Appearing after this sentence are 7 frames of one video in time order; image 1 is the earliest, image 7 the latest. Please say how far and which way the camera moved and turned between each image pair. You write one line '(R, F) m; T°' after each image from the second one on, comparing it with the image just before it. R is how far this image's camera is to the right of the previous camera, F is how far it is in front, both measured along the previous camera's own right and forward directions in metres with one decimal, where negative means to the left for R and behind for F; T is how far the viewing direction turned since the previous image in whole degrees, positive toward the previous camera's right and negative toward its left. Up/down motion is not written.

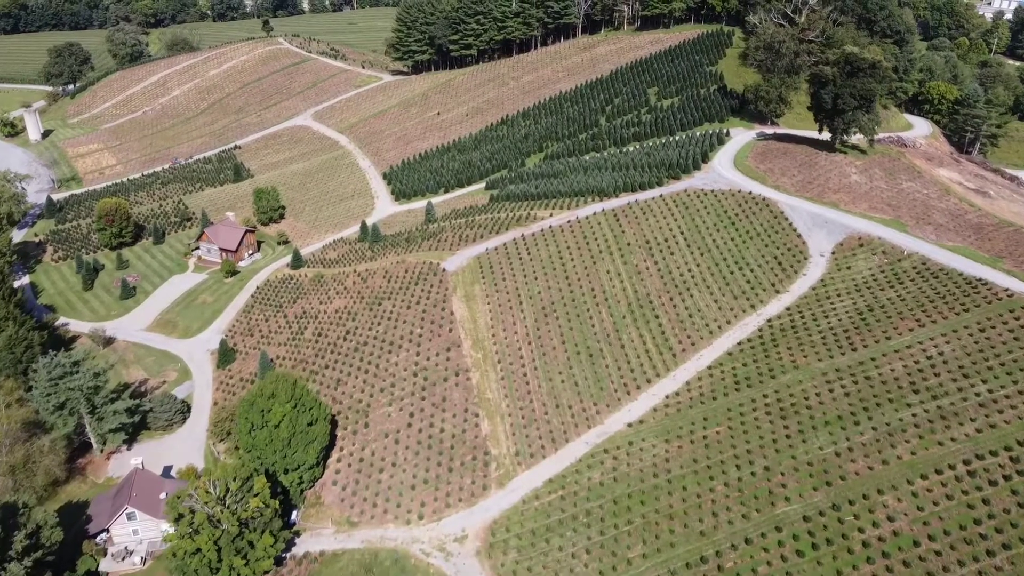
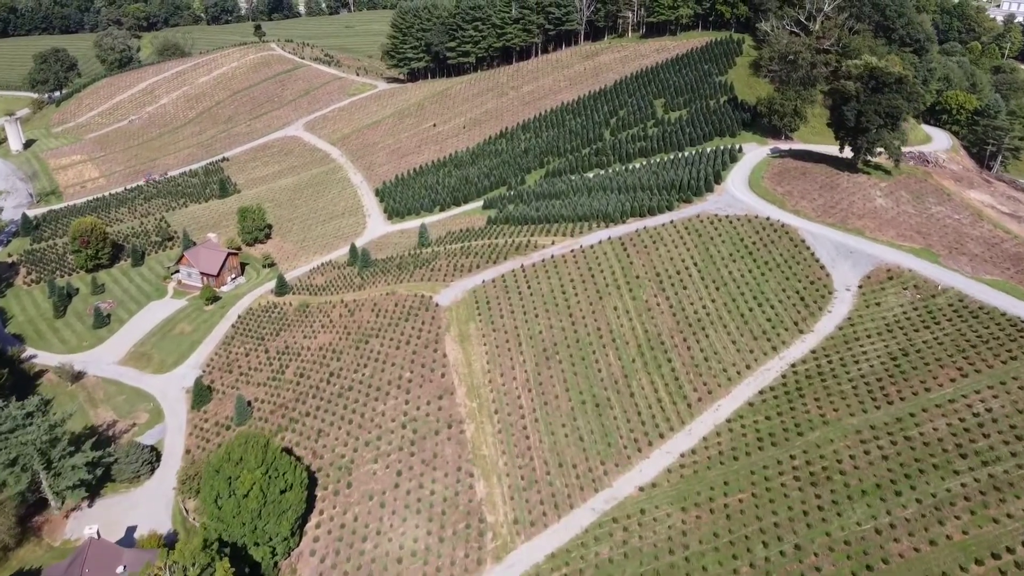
(+0.1, +3.9) m; 0°
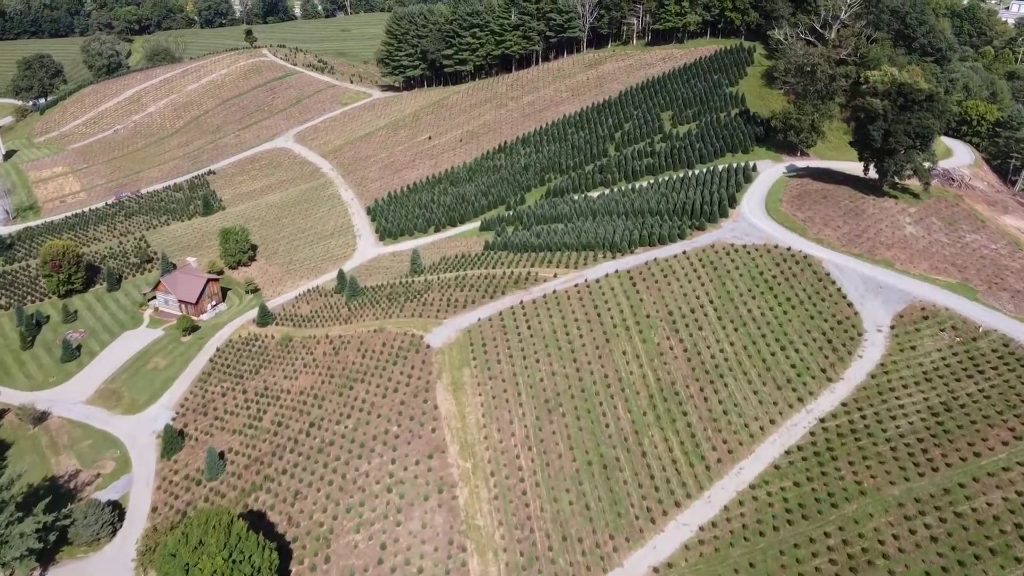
(+0.1, +4.0) m; 0°
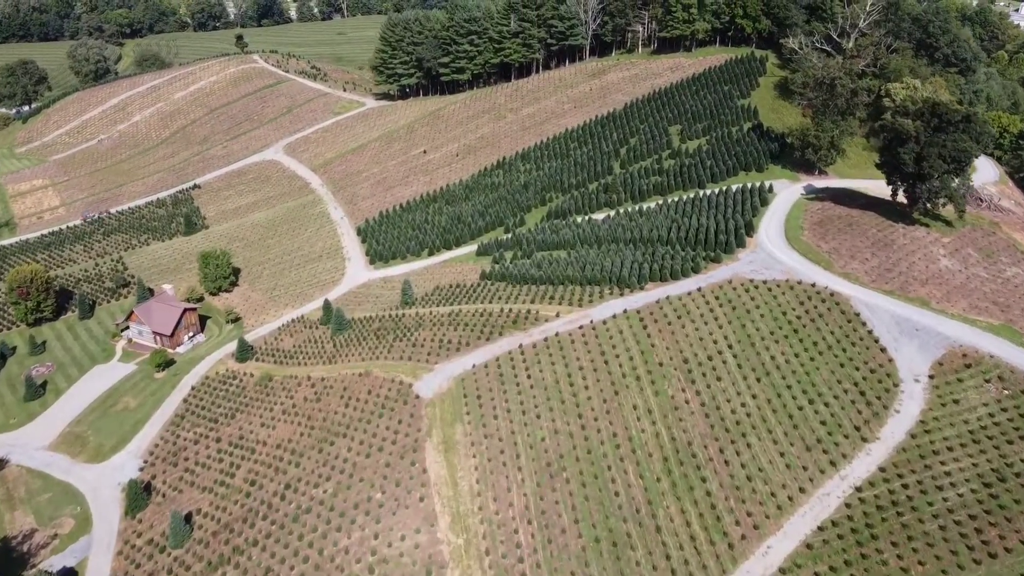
(+0.1, +4.0) m; 0°
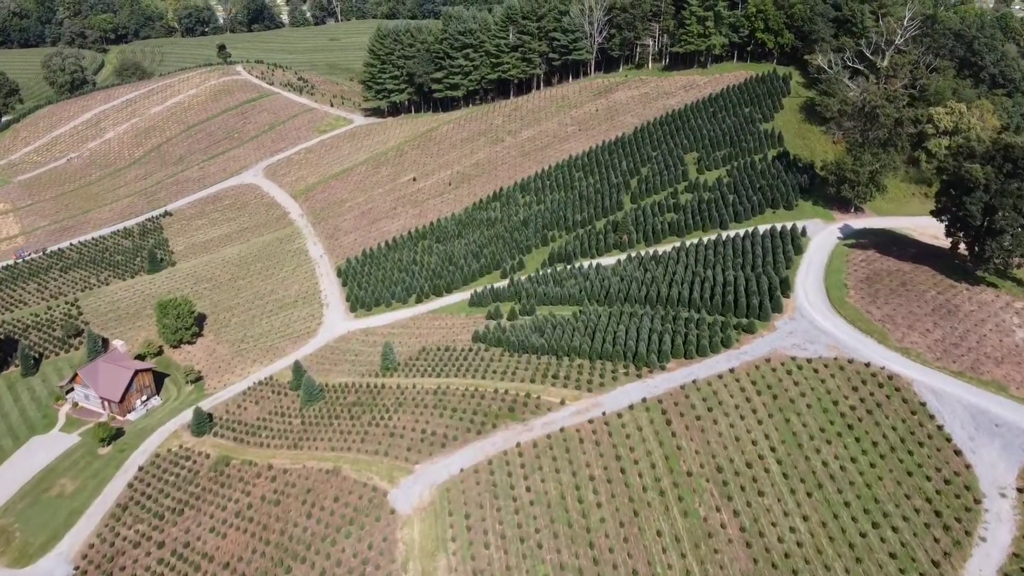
(+0.2, +6.7) m; 0°
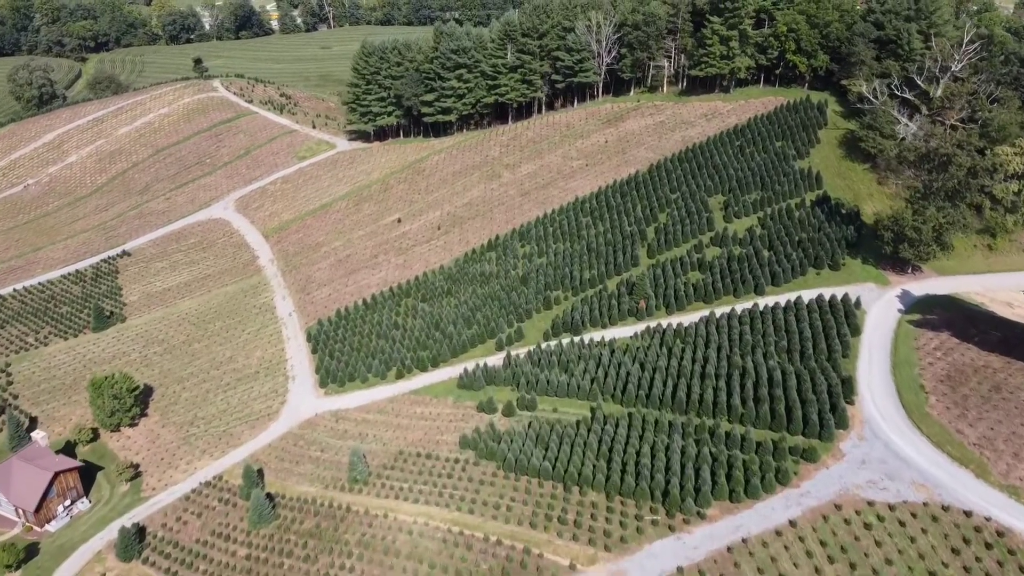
(+0.2, +8.0) m; 0°
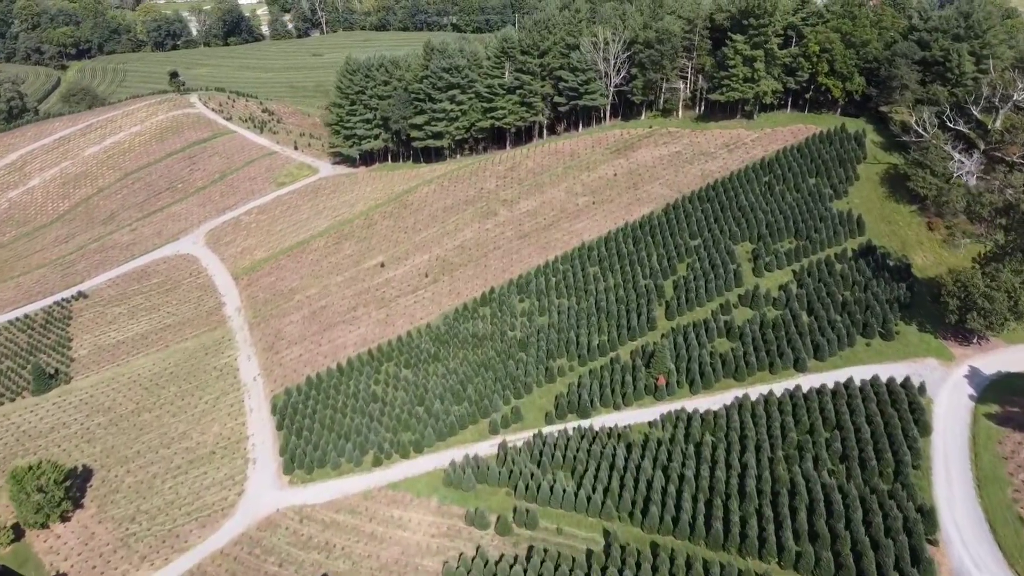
(+0.2, +6.8) m; 0°
